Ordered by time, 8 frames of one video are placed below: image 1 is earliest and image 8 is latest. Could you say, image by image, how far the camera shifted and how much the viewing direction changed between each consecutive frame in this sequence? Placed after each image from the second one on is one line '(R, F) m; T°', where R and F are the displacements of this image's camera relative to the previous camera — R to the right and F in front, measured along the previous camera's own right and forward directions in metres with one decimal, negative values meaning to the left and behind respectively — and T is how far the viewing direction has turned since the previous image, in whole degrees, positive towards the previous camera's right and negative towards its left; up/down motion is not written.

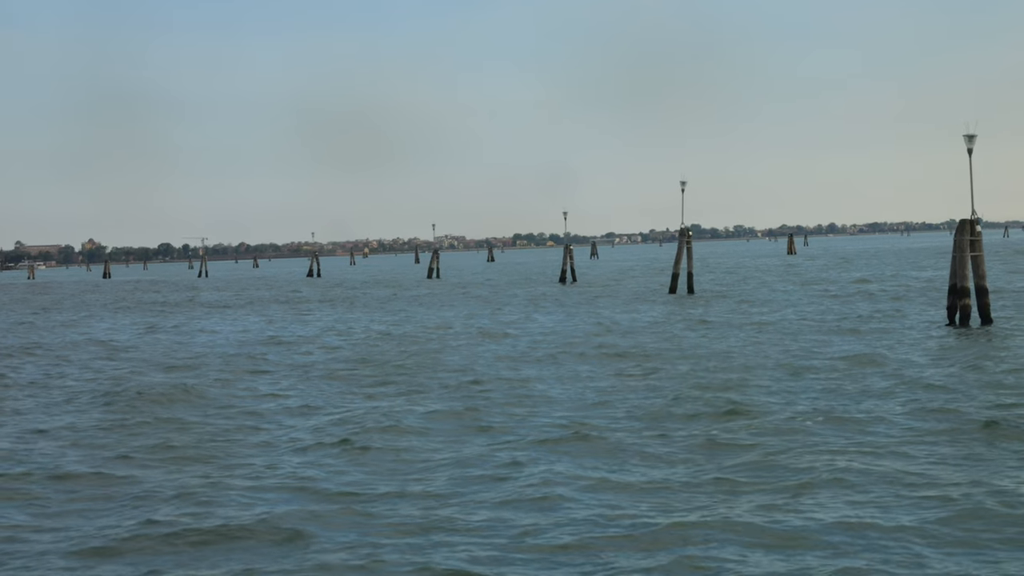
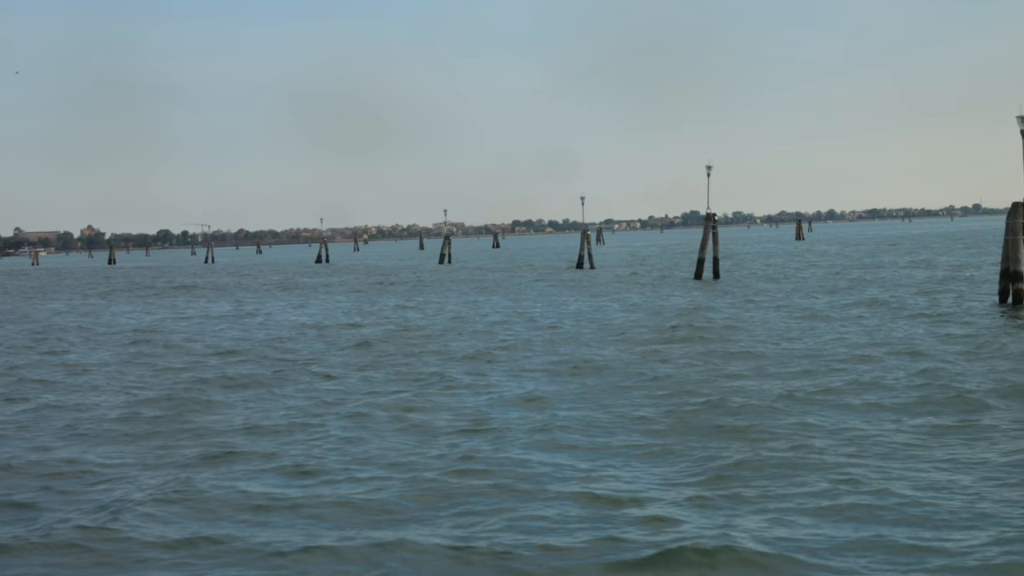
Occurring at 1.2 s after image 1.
(-0.9, +0.3) m; 0°
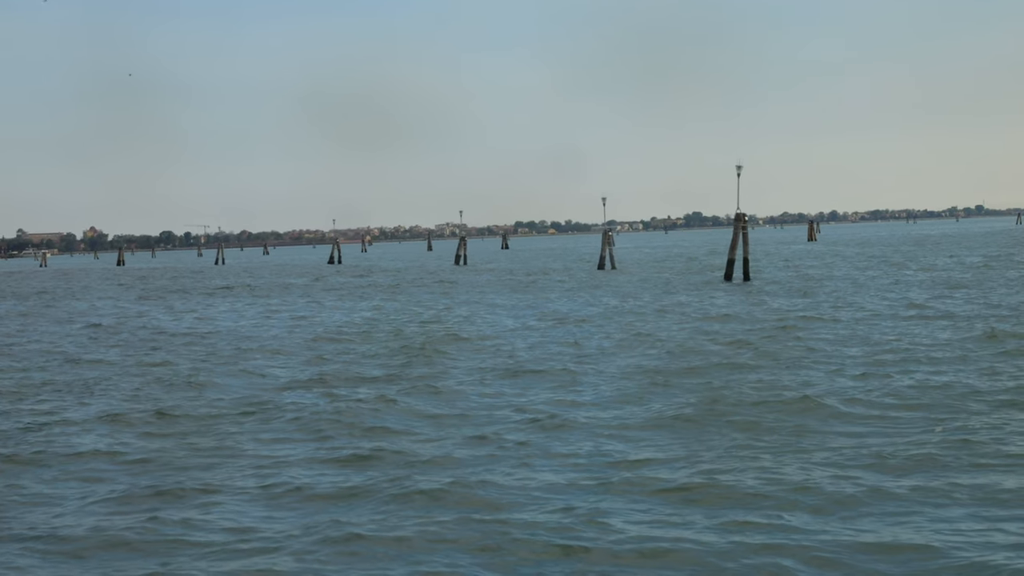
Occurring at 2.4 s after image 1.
(-1.0, +0.2) m; 0°
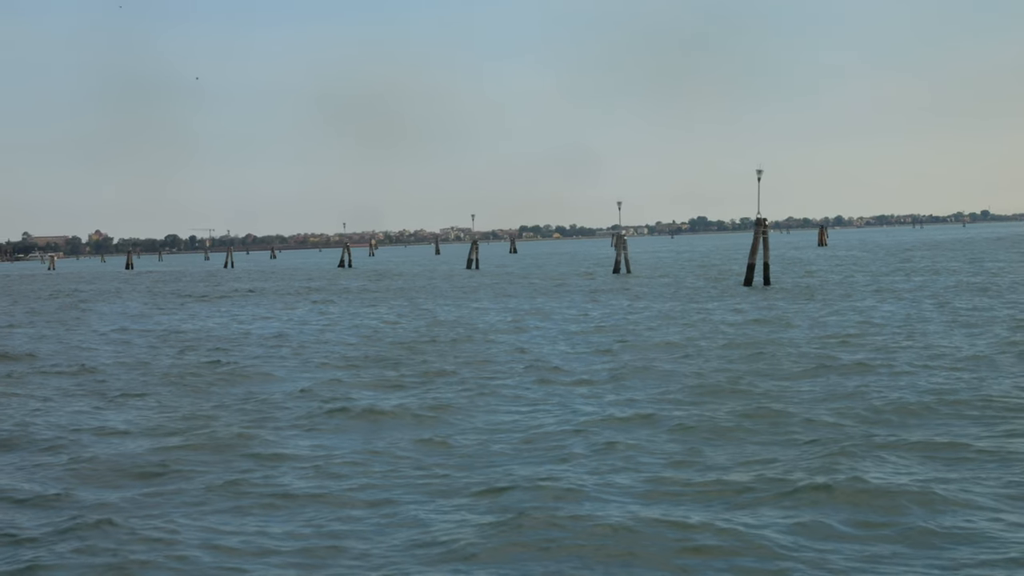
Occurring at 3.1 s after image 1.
(-0.5, +0.1) m; 0°
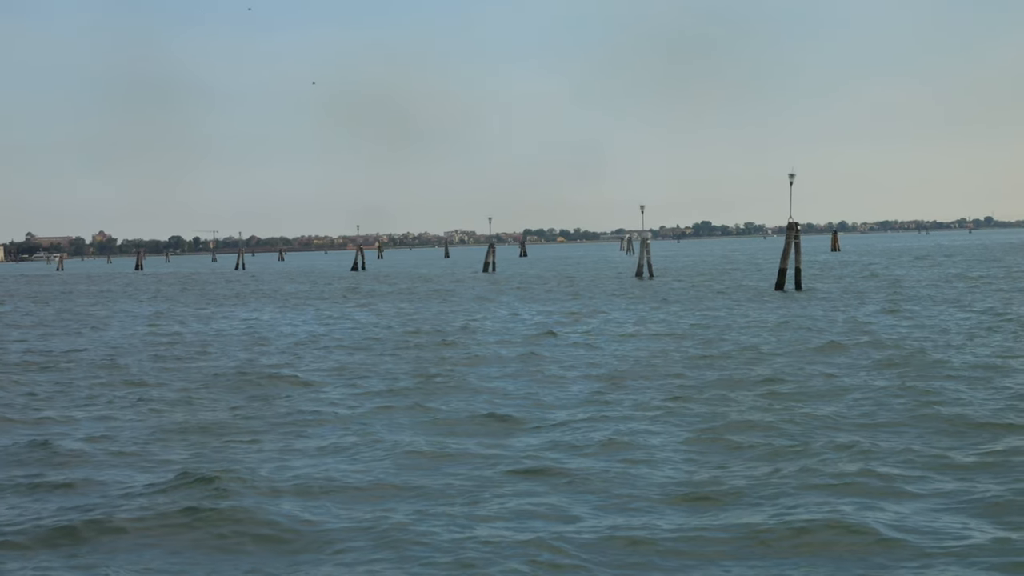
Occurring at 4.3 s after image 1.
(-1.0, +0.1) m; 0°
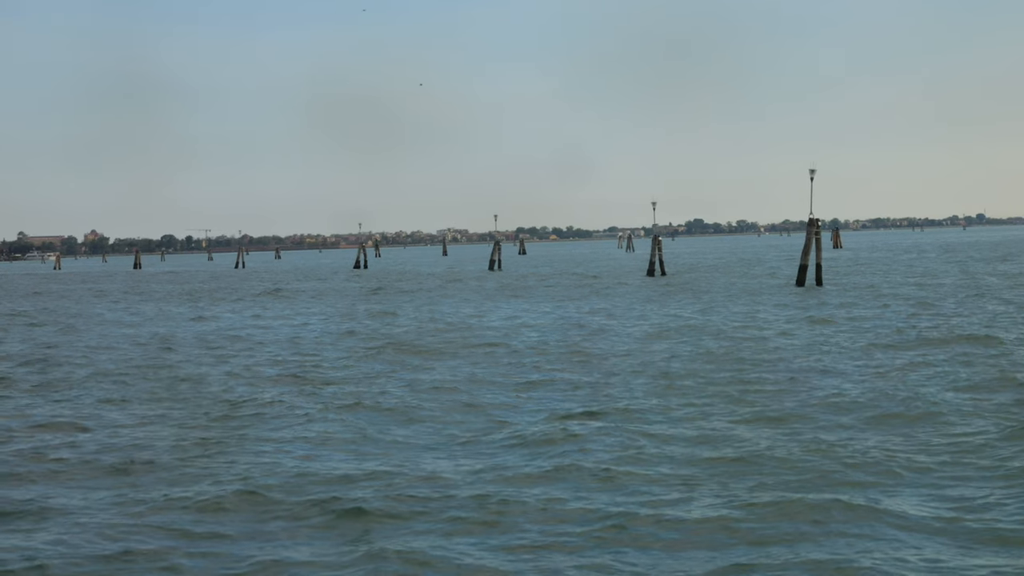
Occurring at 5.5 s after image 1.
(-1.0, +0.3) m; 0°
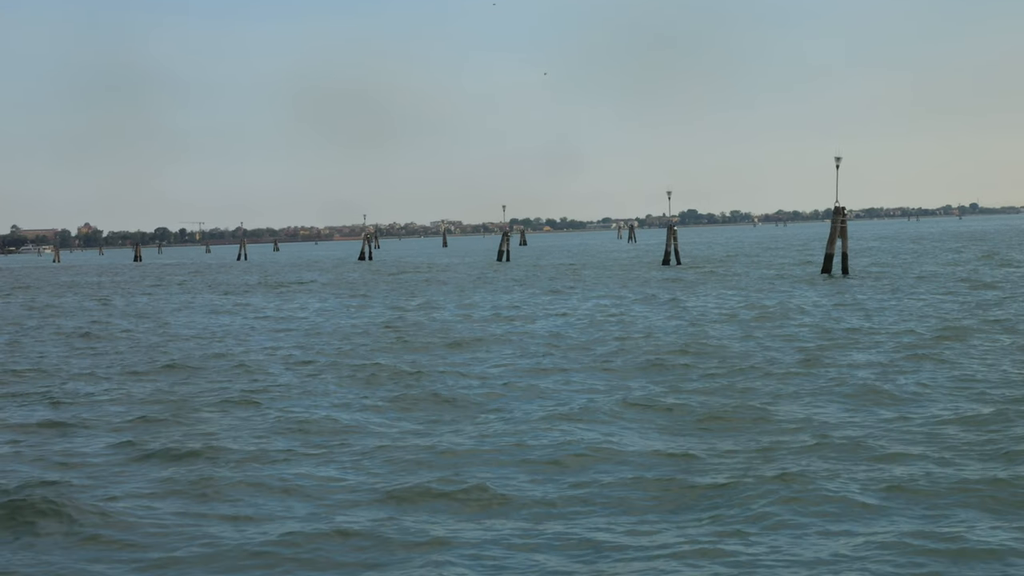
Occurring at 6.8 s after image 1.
(-1.1, +0.4) m; 0°
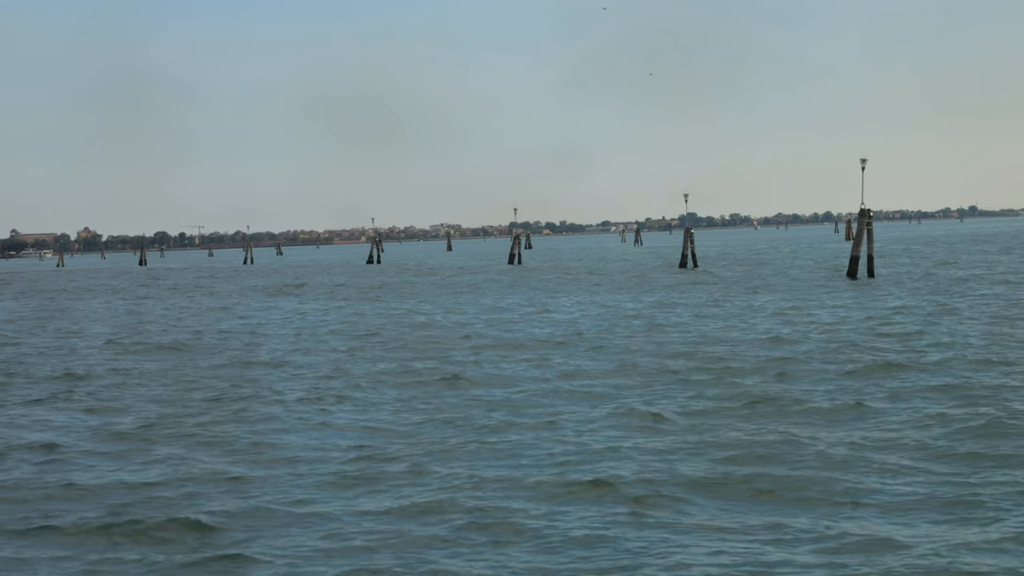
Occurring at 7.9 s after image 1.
(-0.9, +0.2) m; 0°
